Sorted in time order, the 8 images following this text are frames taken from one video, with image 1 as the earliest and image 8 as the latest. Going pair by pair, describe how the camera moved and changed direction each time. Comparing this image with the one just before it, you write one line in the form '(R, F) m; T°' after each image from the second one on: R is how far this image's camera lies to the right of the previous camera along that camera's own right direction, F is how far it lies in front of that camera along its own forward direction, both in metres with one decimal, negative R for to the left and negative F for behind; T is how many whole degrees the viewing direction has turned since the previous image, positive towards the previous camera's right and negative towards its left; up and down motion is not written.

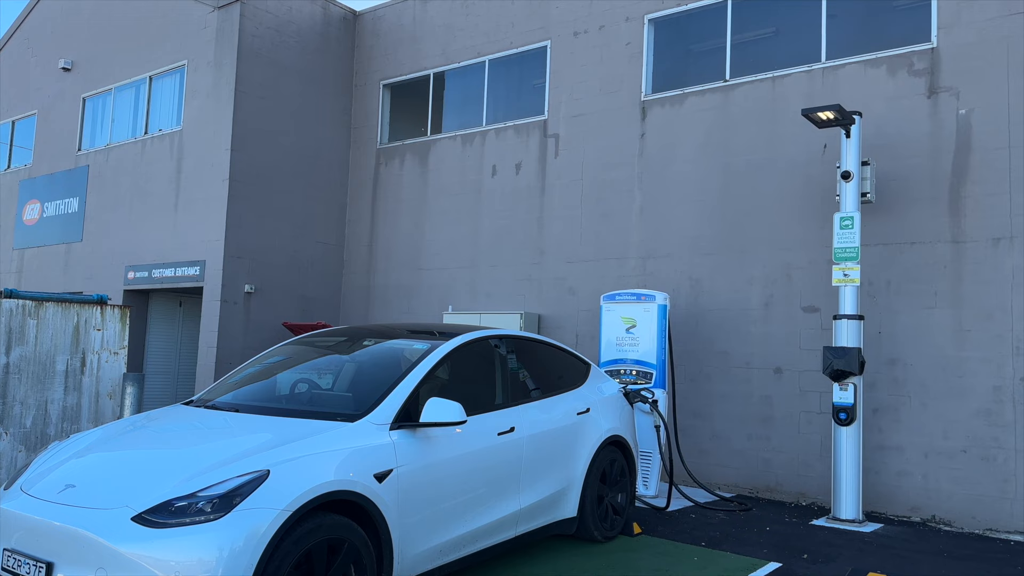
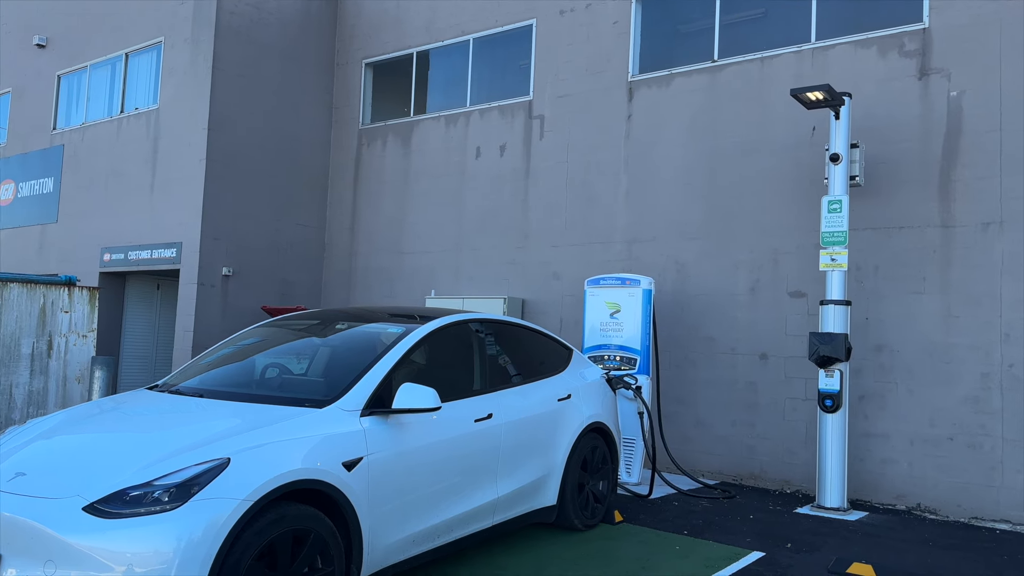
(+0.1, +0.2) m; +1°
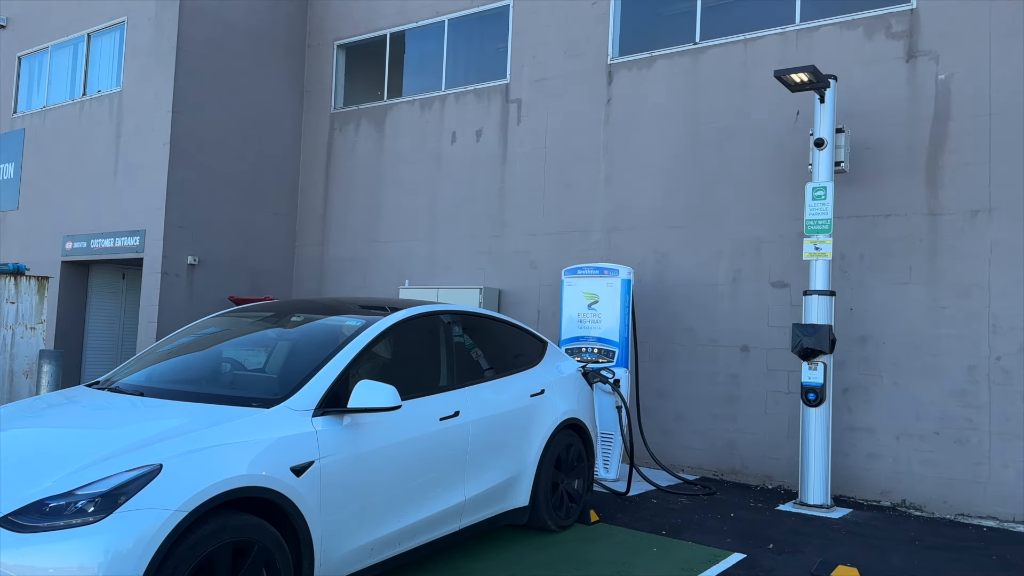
(+0.1, +0.3) m; +1°
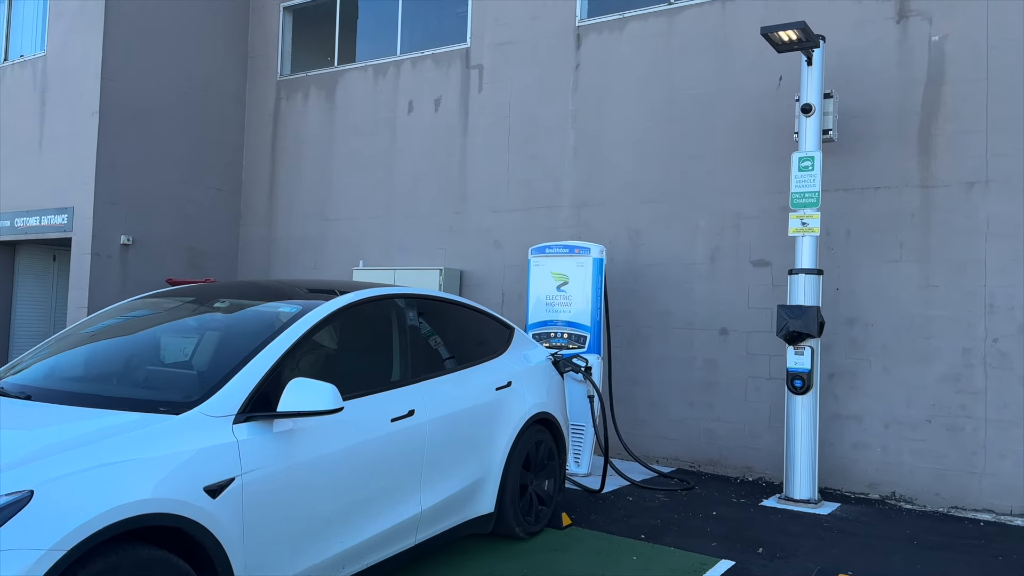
(0.0, +0.6) m; +3°
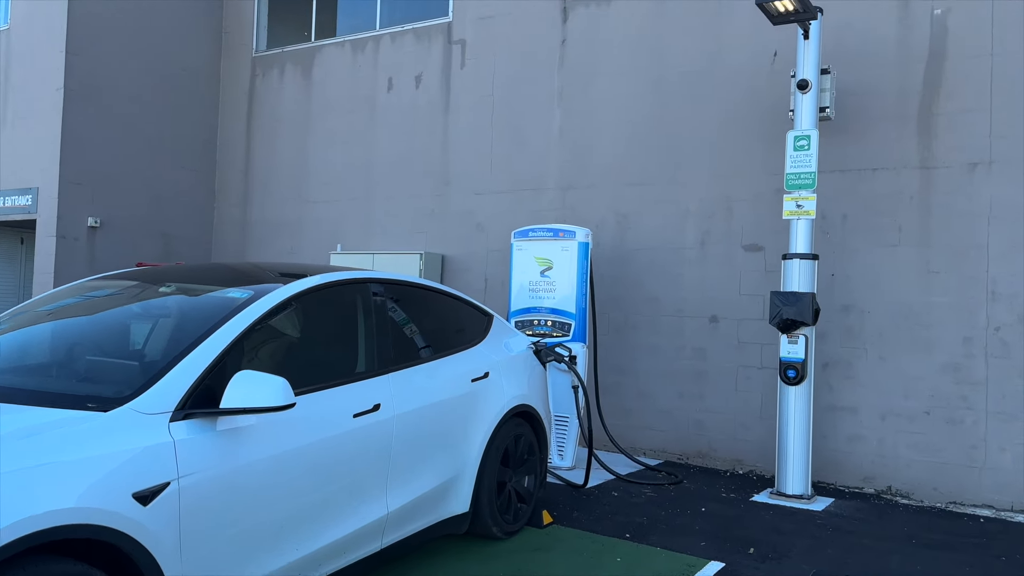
(+0.1, +0.3) m; +1°
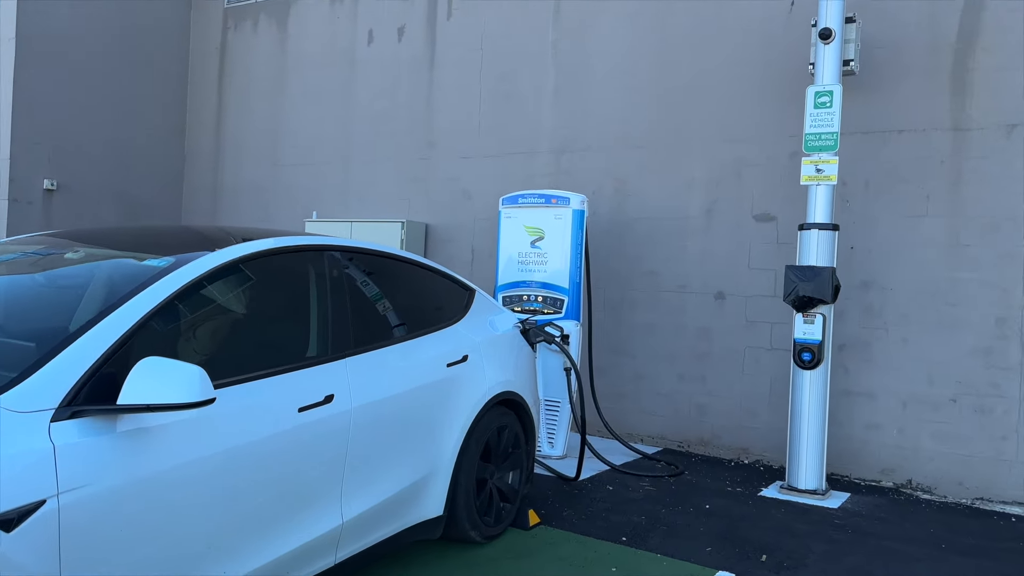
(+0.1, +0.6) m; 0°
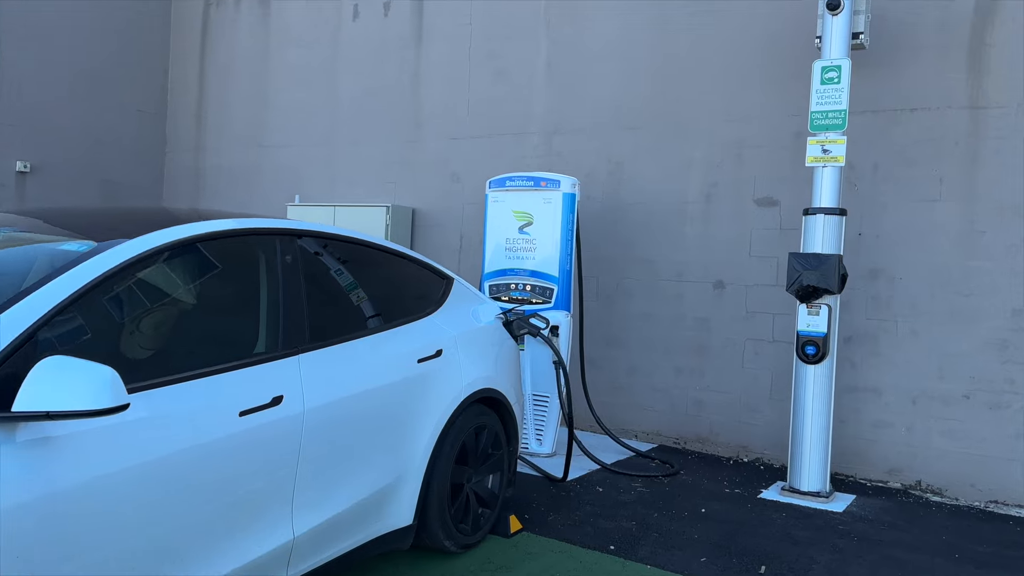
(+0.1, +0.3) m; 0°
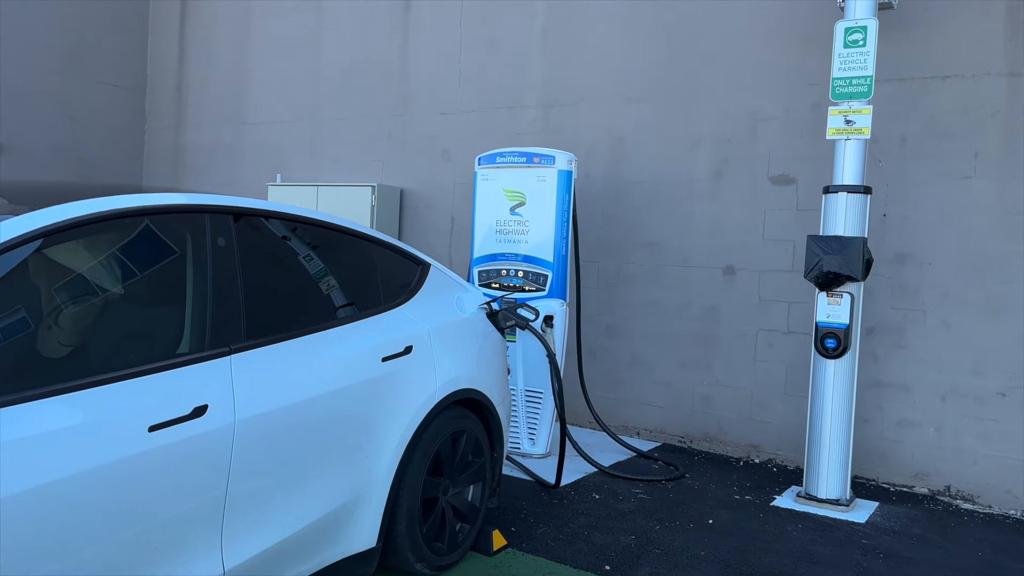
(+0.1, +0.5) m; -1°
